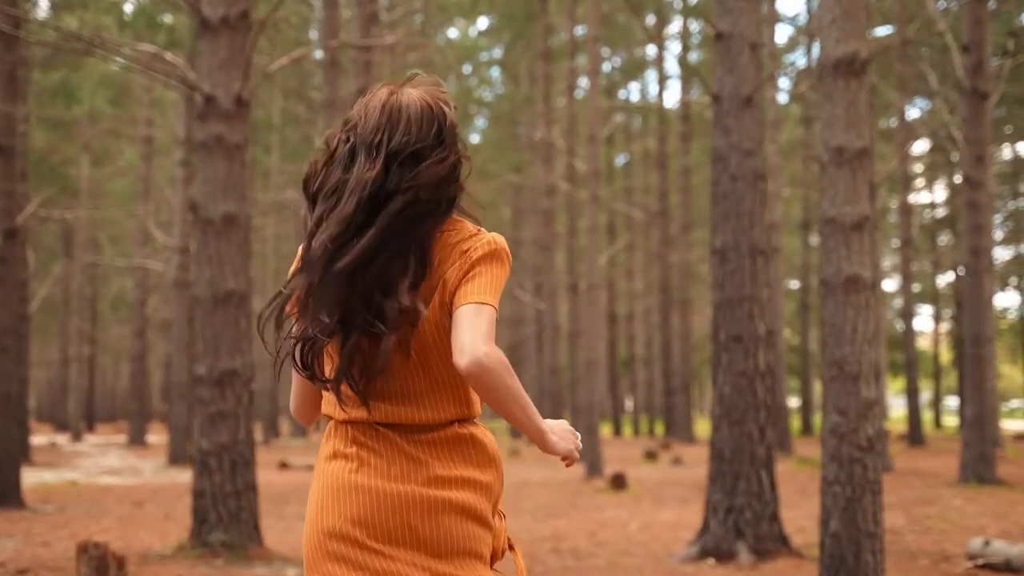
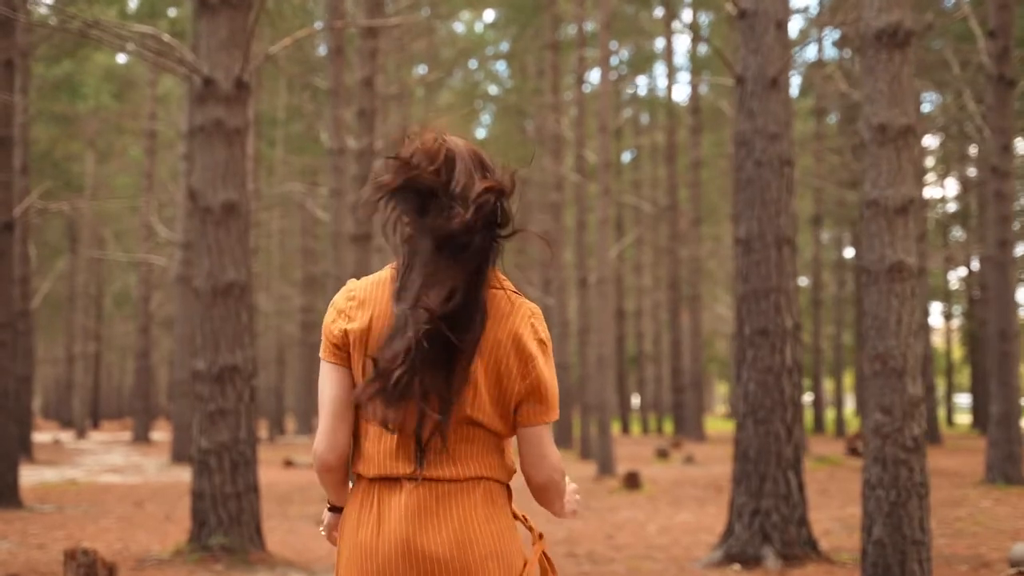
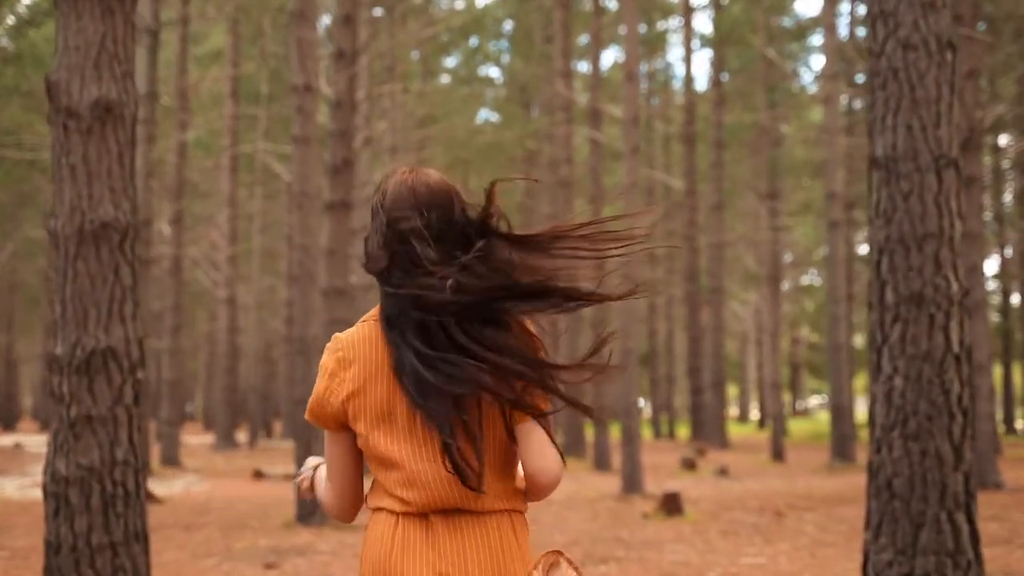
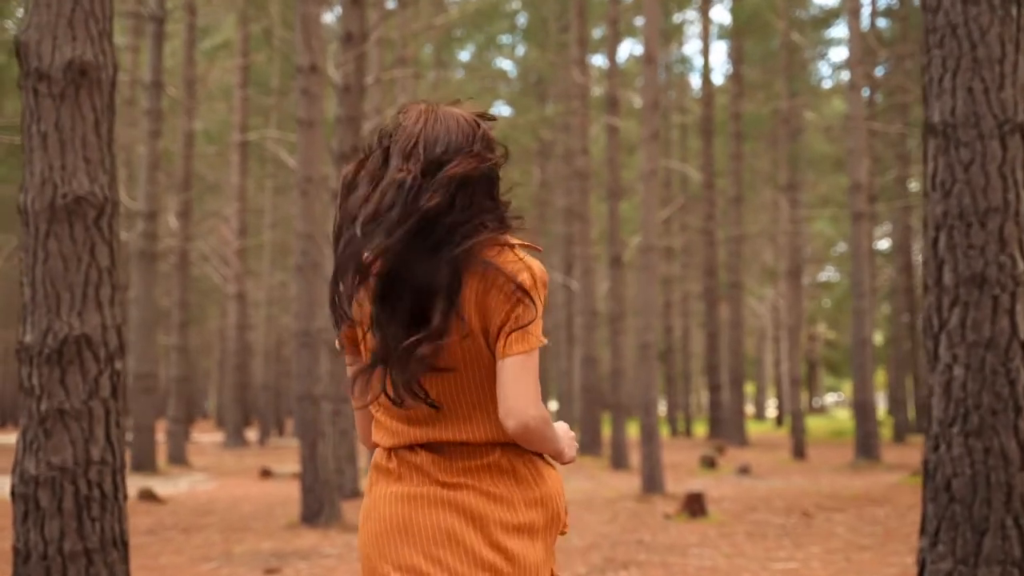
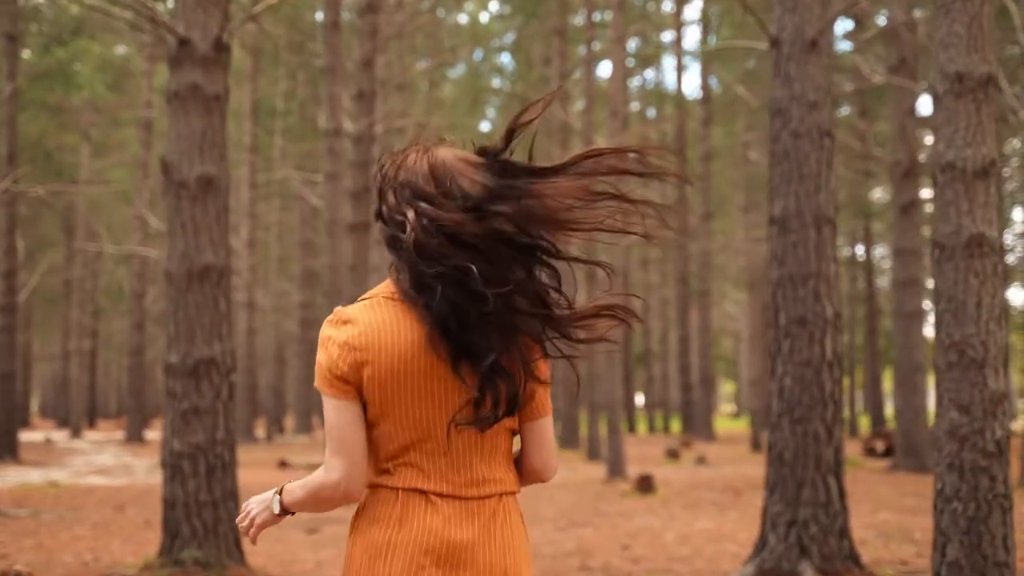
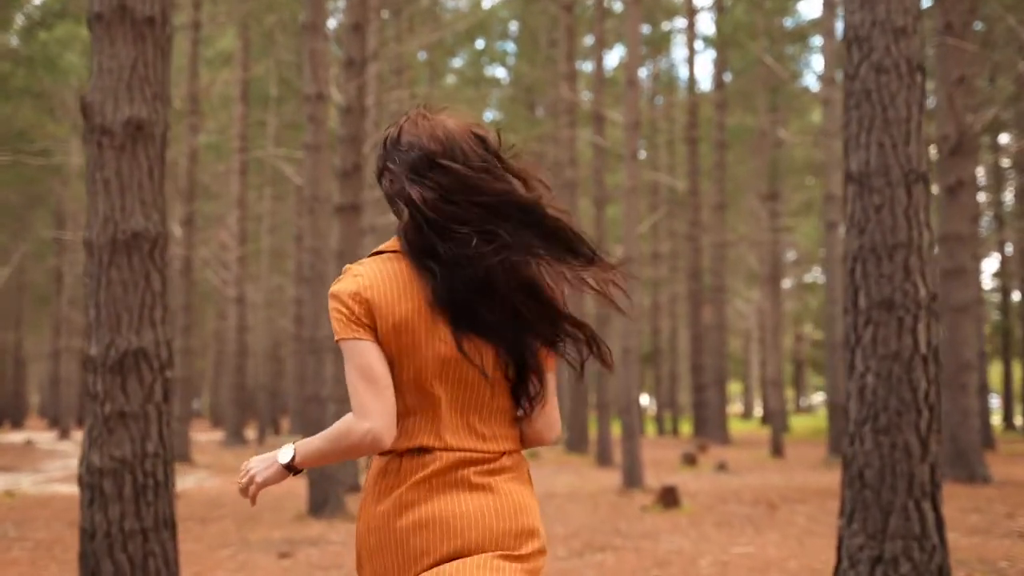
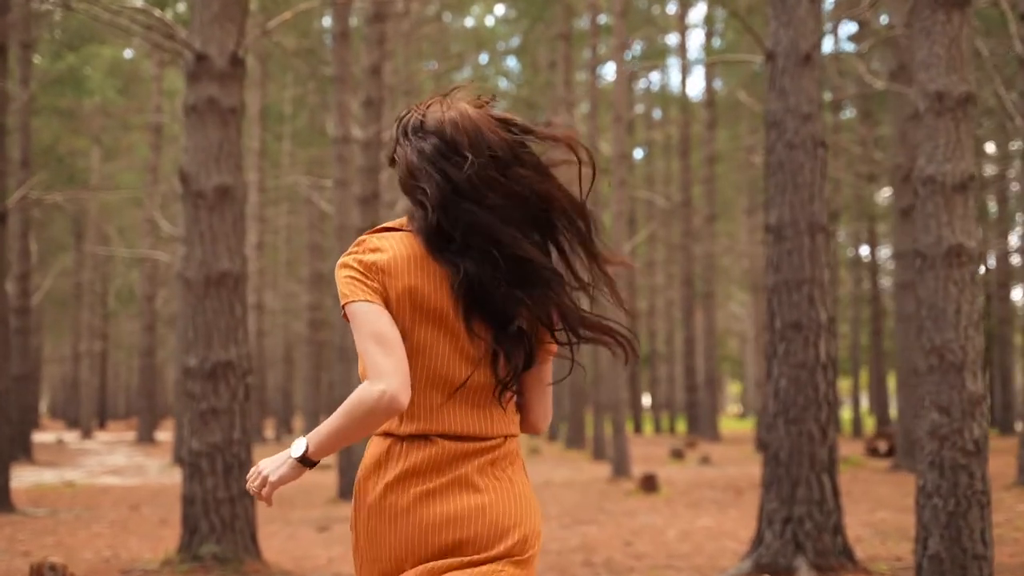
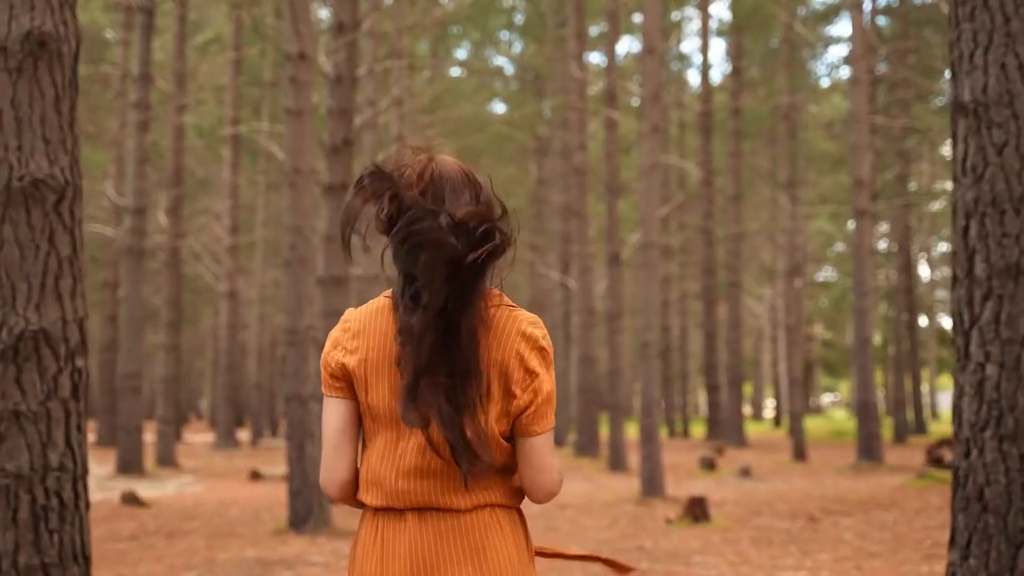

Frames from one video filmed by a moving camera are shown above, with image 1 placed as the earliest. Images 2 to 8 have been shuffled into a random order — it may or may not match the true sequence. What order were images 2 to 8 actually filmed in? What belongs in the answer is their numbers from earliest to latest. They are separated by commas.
2, 7, 5, 6, 3, 4, 8
